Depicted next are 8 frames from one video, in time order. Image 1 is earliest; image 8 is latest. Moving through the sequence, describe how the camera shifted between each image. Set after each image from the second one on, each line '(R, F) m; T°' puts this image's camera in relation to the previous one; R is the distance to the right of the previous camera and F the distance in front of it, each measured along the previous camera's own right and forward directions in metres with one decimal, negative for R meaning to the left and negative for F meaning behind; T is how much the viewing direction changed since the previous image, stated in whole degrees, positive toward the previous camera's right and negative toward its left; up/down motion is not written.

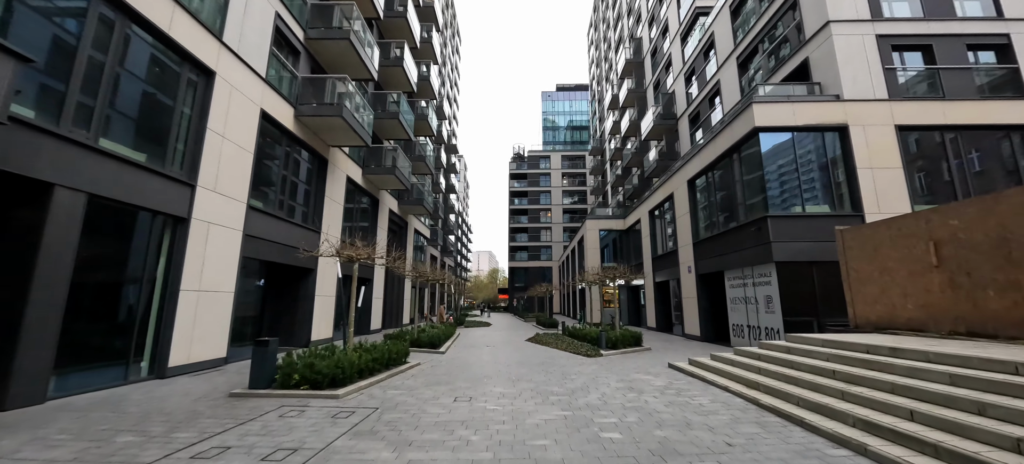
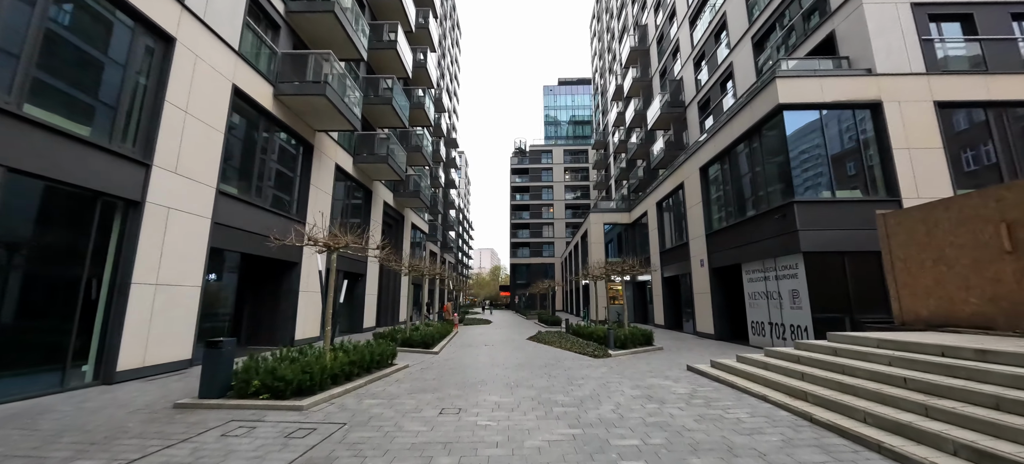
(+0.1, +1.0) m; 0°
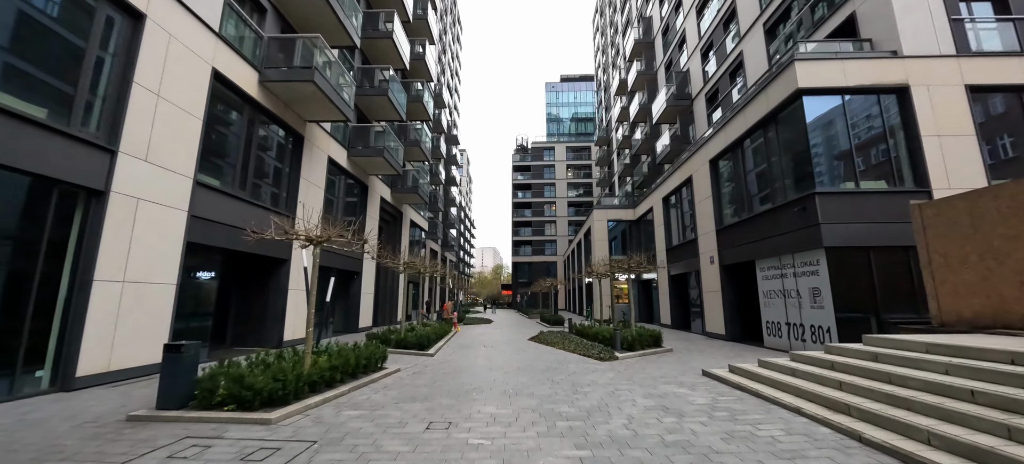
(+0.1, +0.6) m; 0°
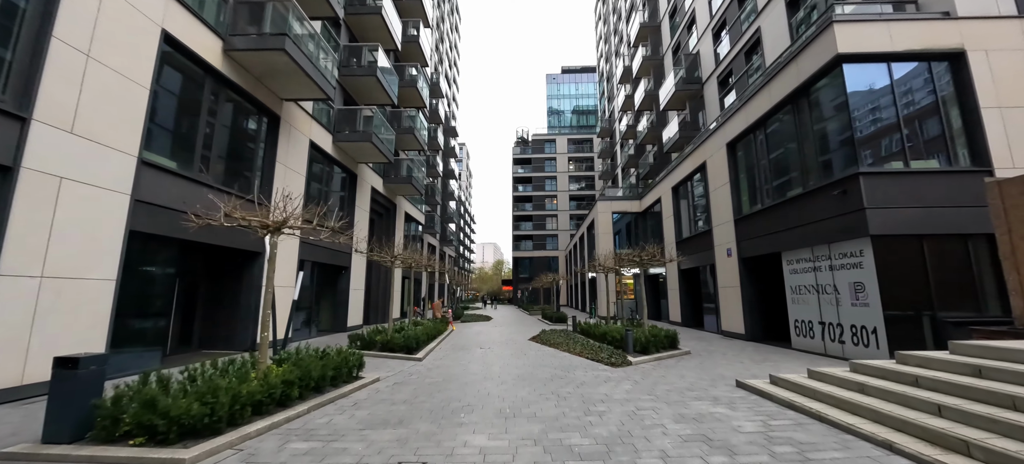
(+0.1, +1.1) m; 0°
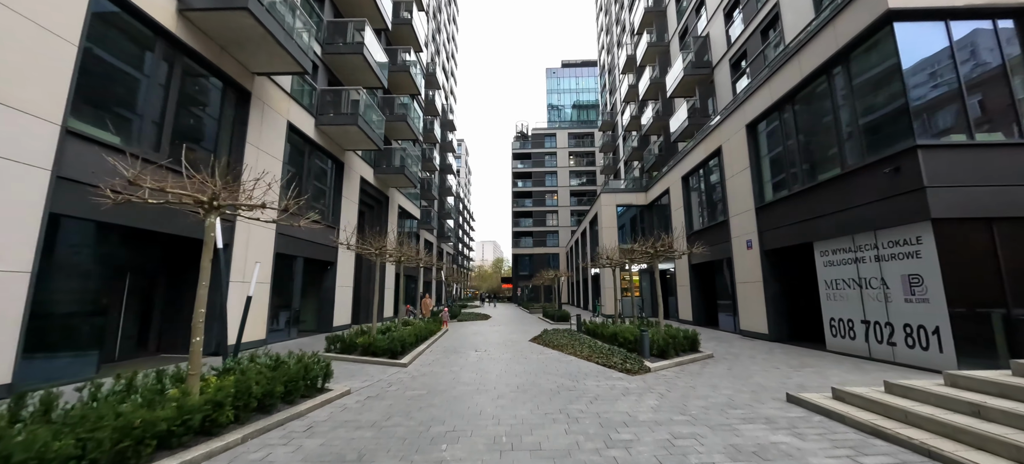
(0.0, +1.1) m; 0°
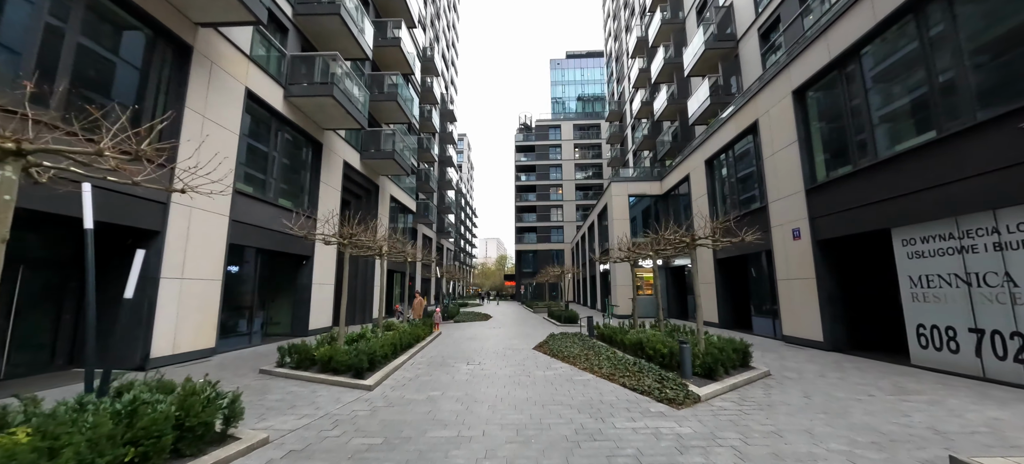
(+0.1, +1.8) m; -1°
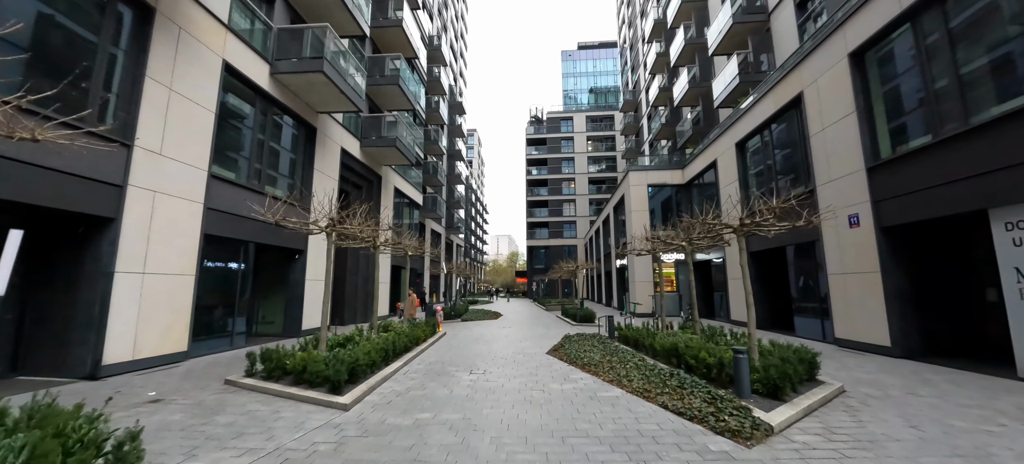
(0.0, +1.2) m; -2°
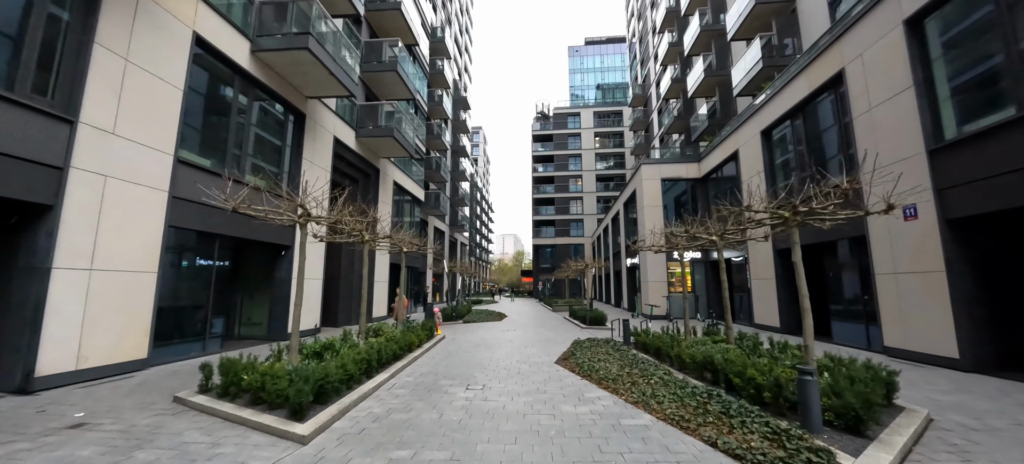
(0.0, +1.0) m; -1°
